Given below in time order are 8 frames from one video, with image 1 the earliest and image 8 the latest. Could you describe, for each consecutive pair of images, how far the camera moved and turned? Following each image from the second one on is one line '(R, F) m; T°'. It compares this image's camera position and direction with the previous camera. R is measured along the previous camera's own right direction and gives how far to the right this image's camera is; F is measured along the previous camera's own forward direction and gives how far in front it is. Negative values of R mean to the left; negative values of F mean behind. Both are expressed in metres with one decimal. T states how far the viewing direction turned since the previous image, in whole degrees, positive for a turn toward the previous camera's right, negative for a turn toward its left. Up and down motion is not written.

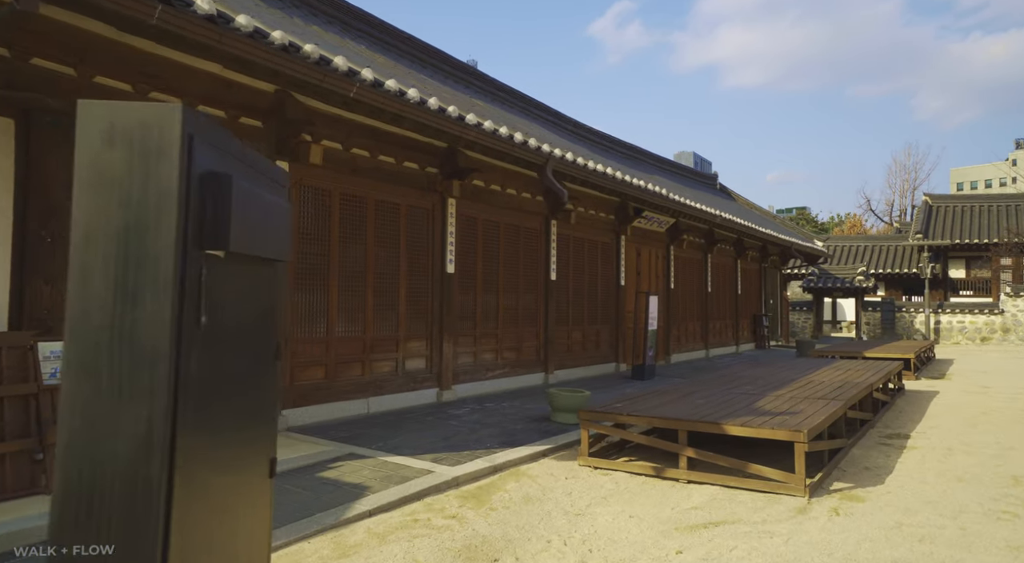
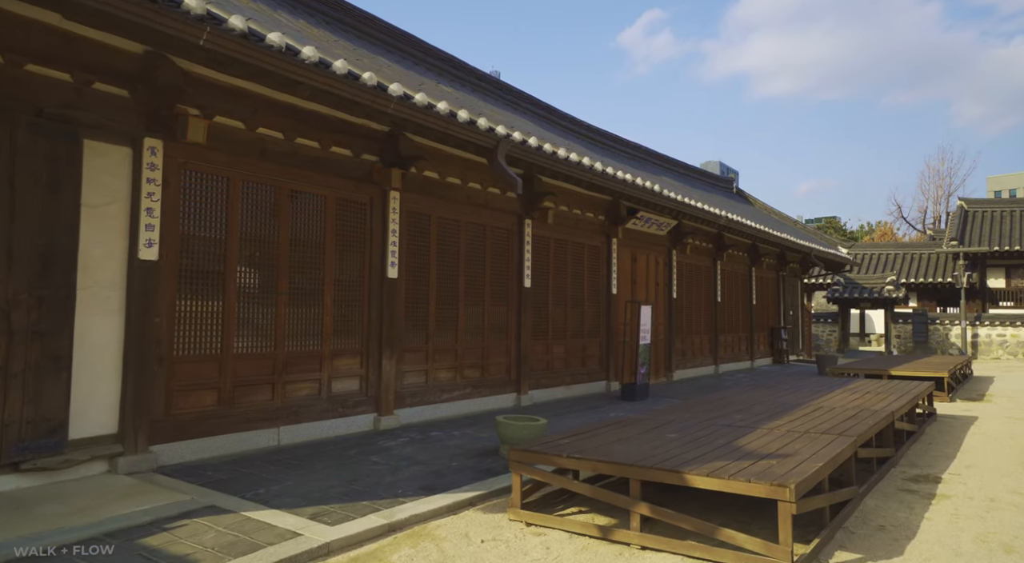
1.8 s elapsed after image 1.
(+0.7, +1.3) m; -2°
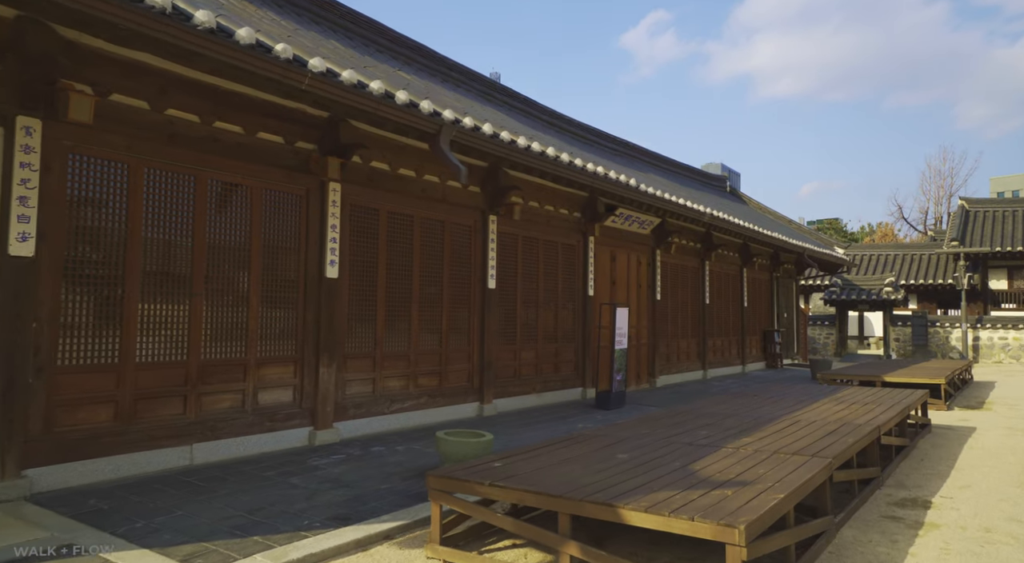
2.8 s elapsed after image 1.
(+0.5, +0.6) m; 0°
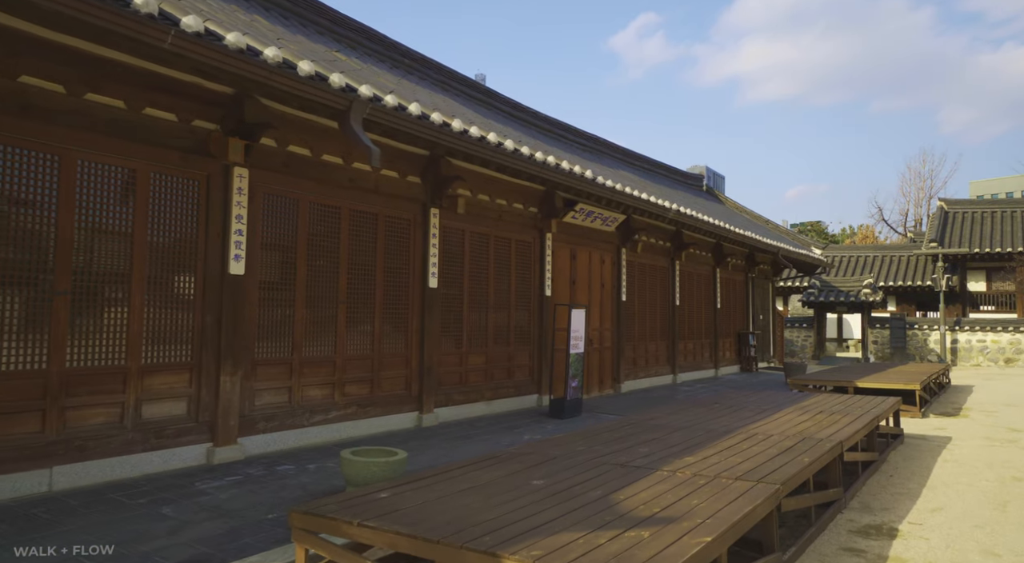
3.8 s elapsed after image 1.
(+0.5, +0.7) m; +1°
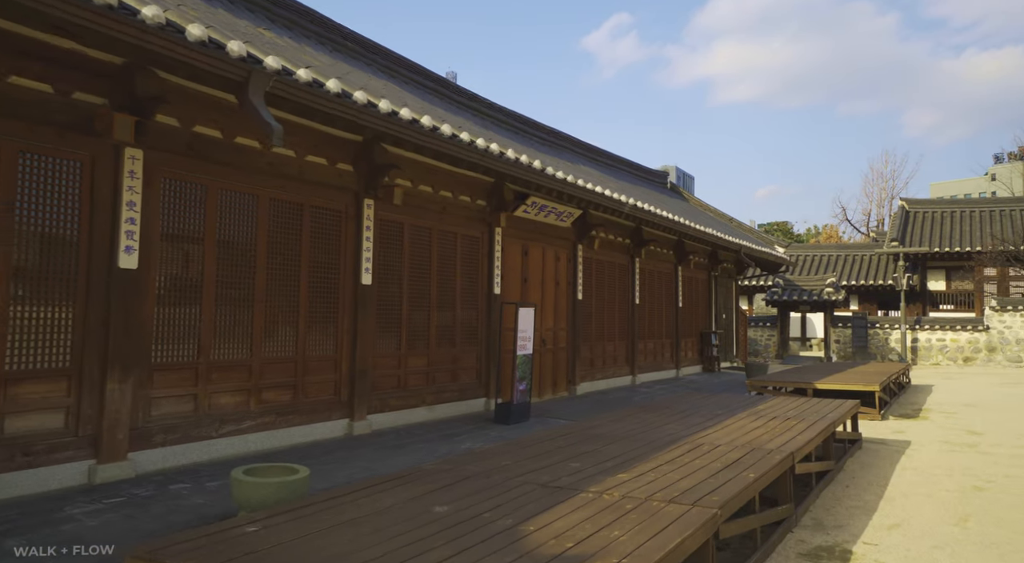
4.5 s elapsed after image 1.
(+0.3, +0.5) m; +2°
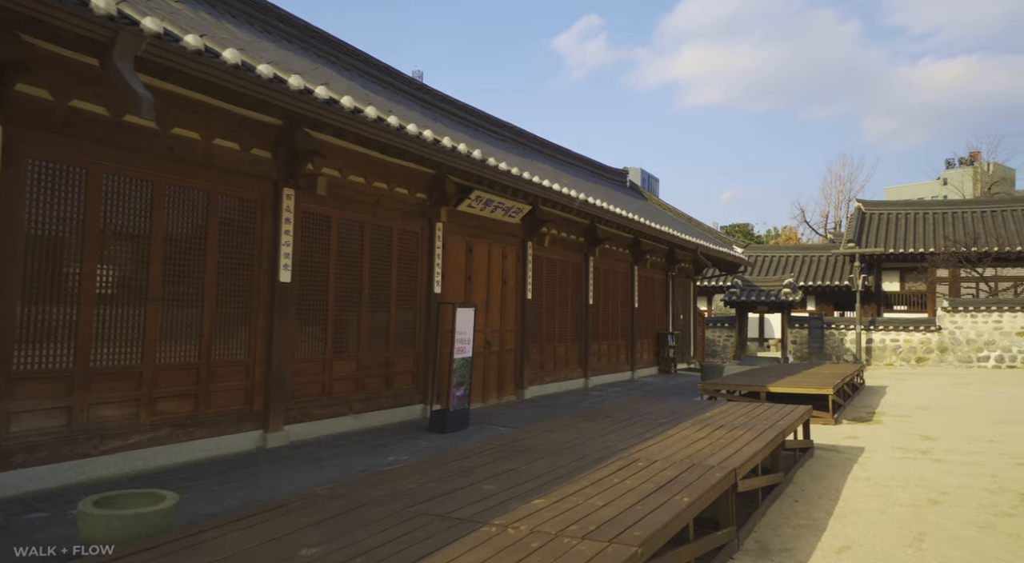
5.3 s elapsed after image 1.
(+0.3, +0.5) m; +3°
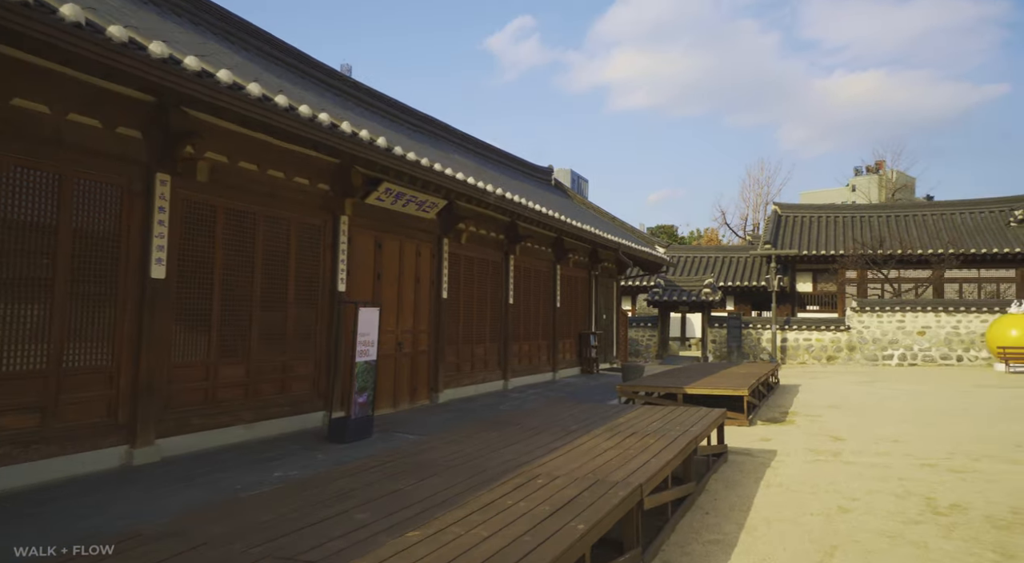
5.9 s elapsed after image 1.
(+0.2, +0.4) m; +6°
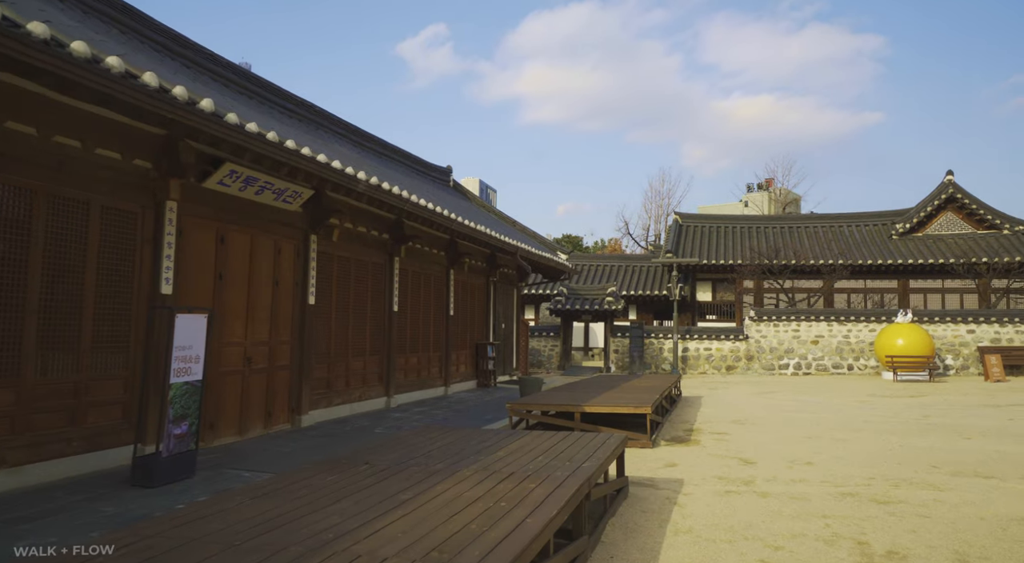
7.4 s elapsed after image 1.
(+0.4, +1.3) m; +7°
